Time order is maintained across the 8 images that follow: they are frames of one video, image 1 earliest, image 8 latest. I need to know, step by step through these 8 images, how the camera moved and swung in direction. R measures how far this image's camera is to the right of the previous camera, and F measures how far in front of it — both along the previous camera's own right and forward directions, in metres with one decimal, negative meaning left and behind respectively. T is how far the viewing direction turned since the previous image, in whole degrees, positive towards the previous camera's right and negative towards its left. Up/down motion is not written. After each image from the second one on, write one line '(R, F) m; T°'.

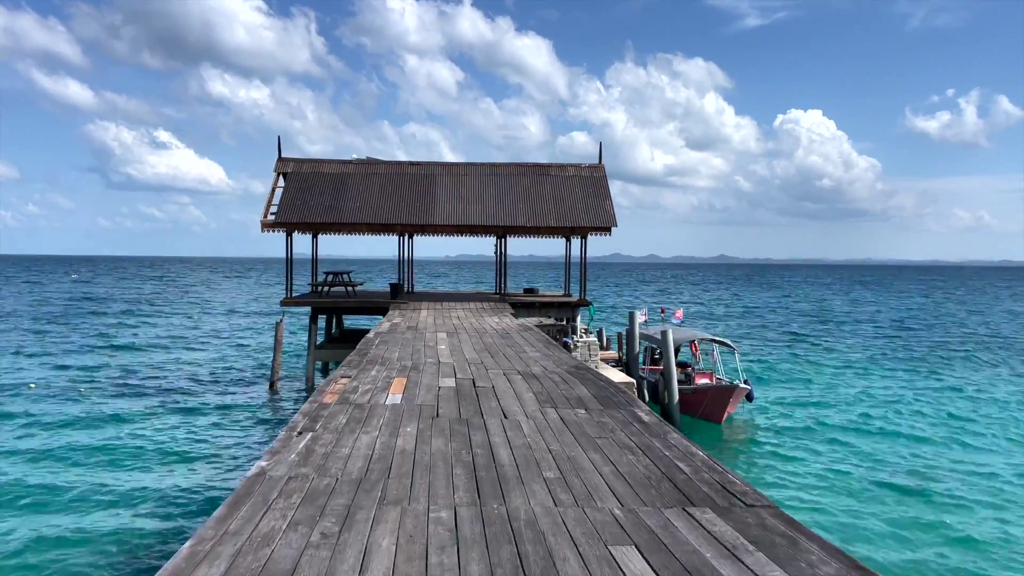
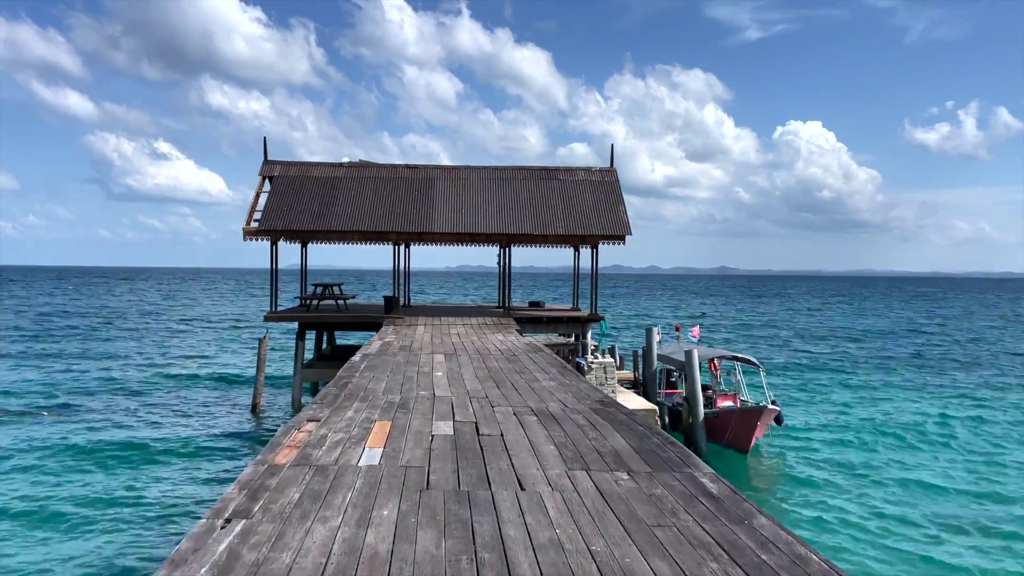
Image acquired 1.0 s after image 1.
(-0.1, +1.8) m; 0°
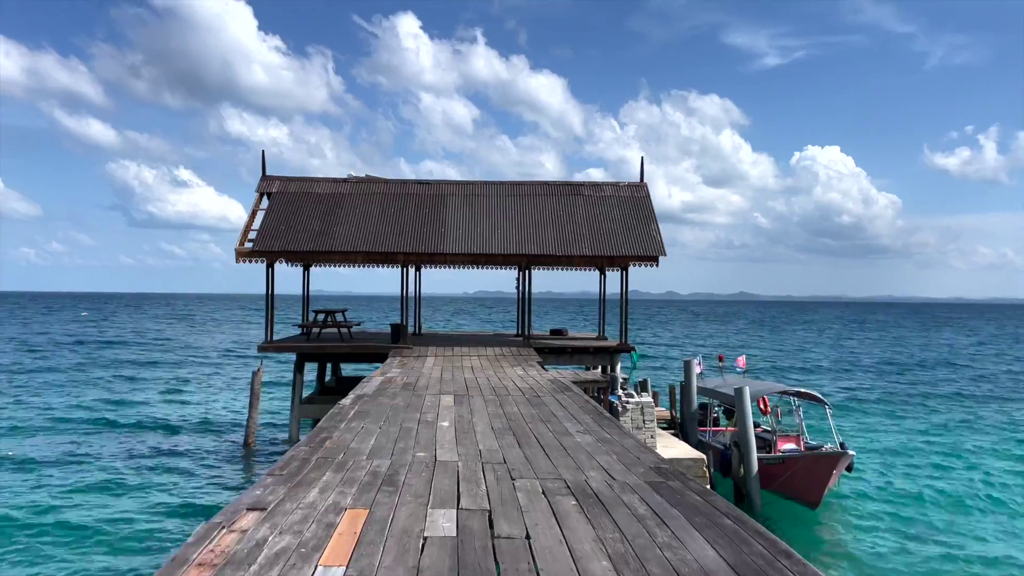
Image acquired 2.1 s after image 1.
(-0.1, +2.0) m; -1°
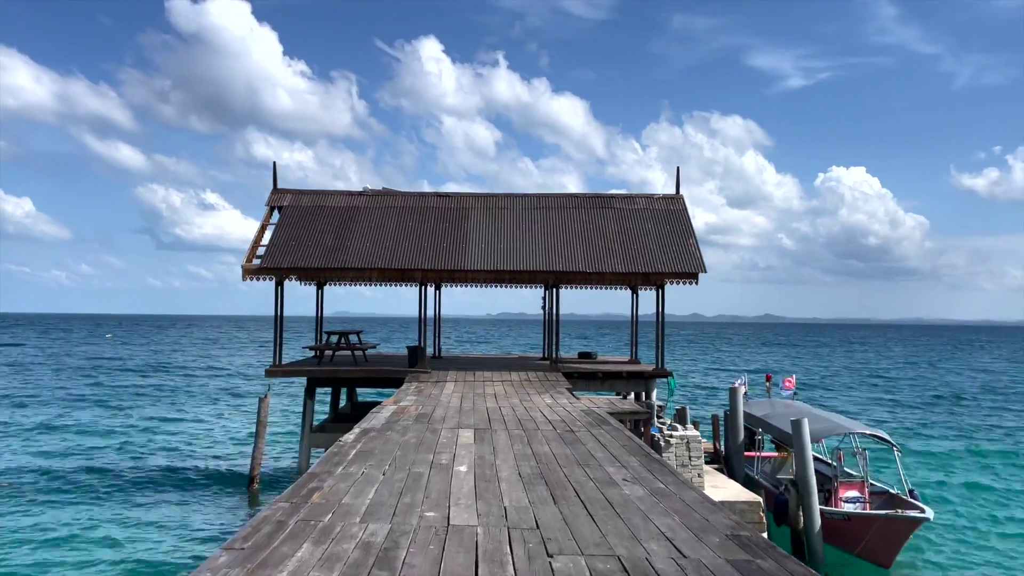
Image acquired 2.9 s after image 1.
(-0.1, +1.4) m; -2°
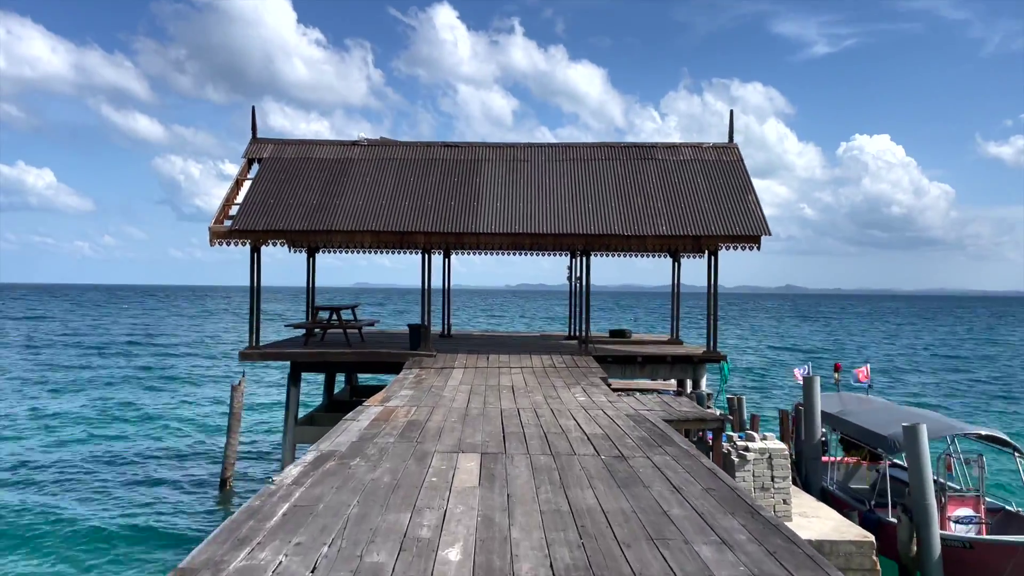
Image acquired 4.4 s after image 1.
(-0.1, +2.9) m; -1°
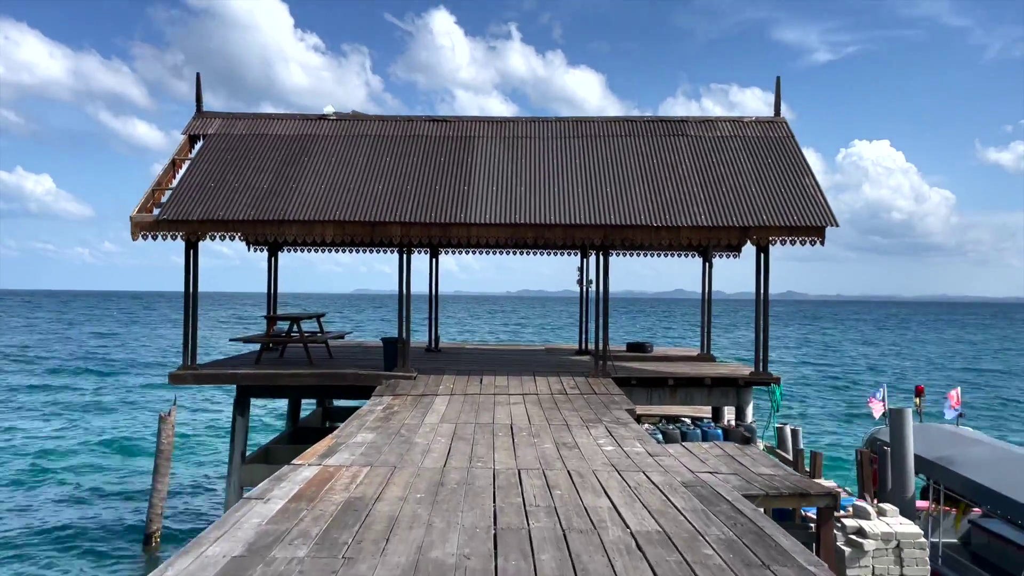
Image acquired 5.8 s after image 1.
(0.0, +2.9) m; 0°
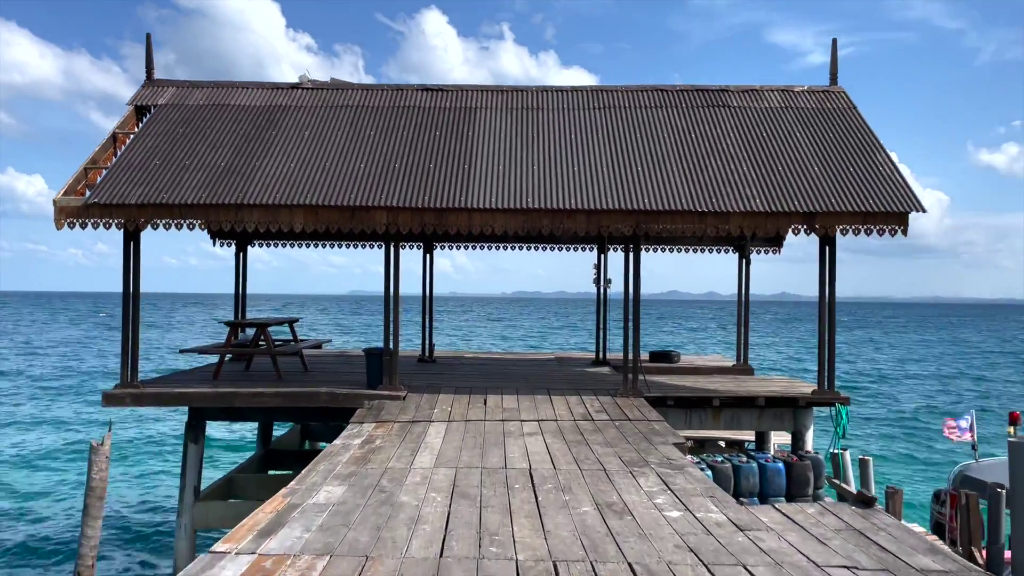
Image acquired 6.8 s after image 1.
(-0.2, +2.1) m; 0°
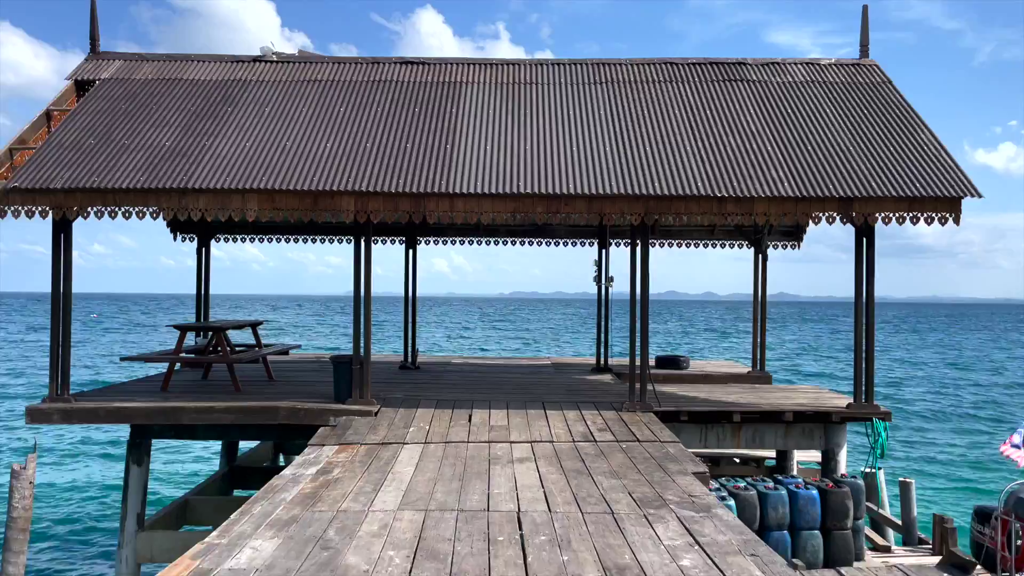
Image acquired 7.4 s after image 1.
(+0.1, +1.3) m; 0°
